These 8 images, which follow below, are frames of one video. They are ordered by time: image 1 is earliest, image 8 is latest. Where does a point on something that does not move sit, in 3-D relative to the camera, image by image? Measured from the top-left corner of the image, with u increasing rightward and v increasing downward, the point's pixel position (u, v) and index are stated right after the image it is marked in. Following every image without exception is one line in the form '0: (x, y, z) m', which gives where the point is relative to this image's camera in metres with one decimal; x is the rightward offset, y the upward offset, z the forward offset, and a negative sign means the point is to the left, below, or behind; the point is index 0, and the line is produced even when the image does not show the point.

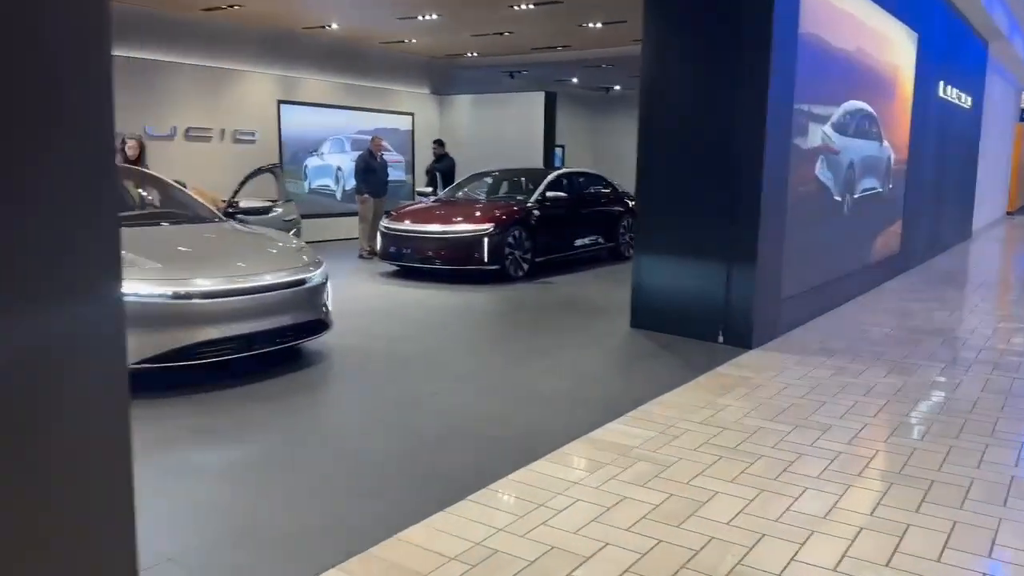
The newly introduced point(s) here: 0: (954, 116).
0: (+6.4, +2.4, +11.5) m
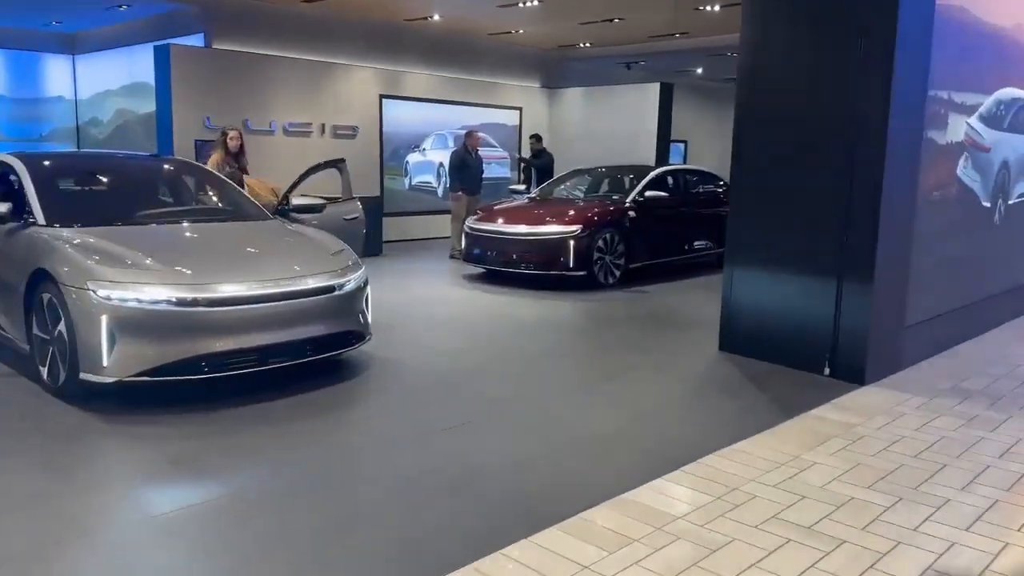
0: (+7.8, +2.2, +9.8) m
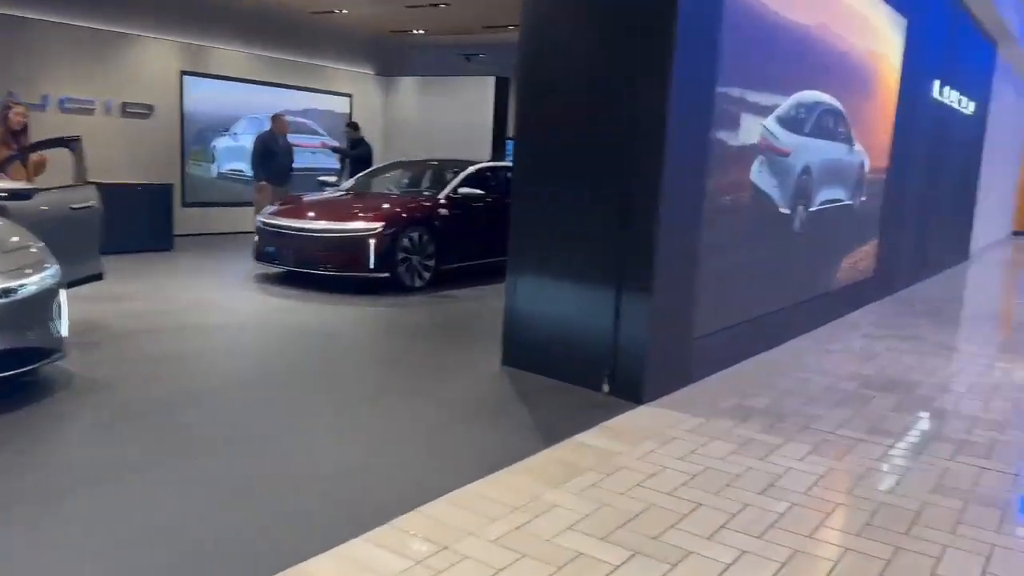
0: (+5.6, +2.1, +10.2) m
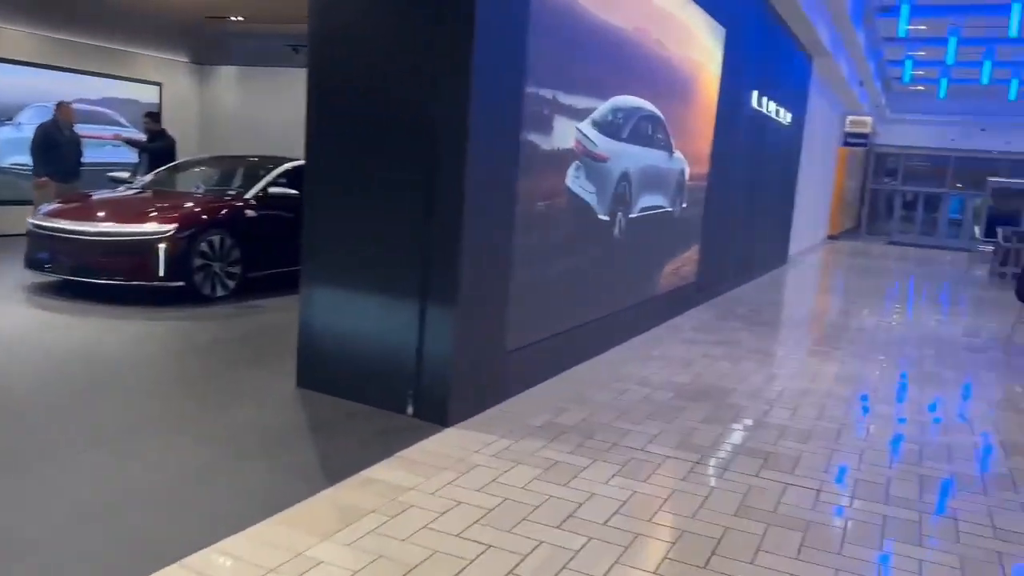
0: (+3.4, +2.1, +10.7) m
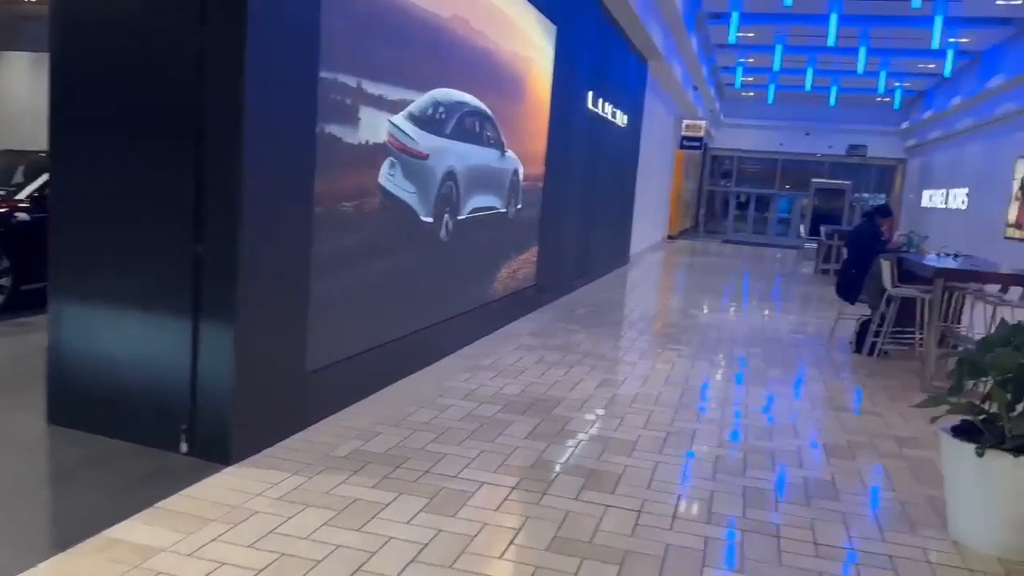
0: (+1.3, +2.1, +10.7) m
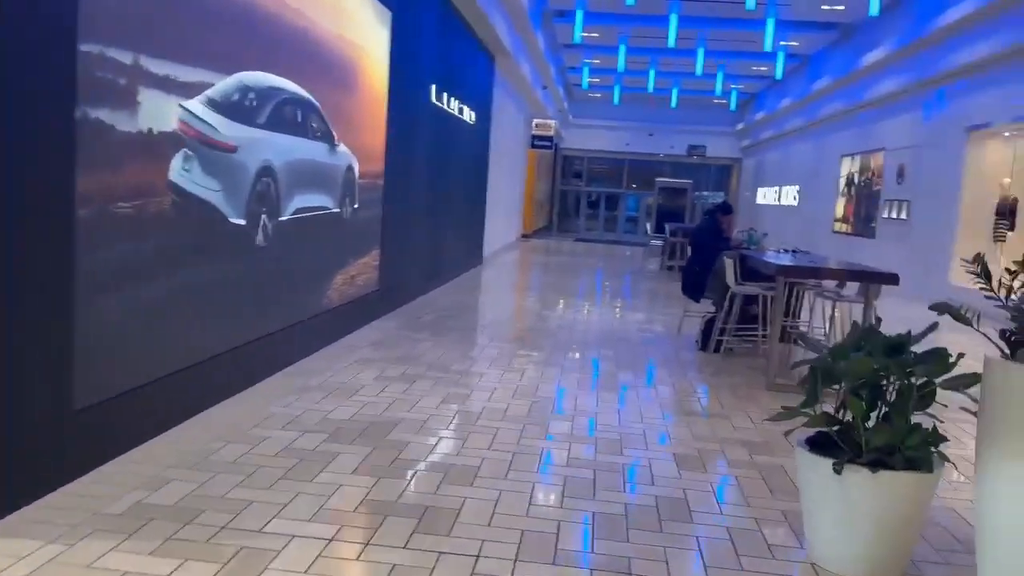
0: (-0.7, +2.0, +10.3) m
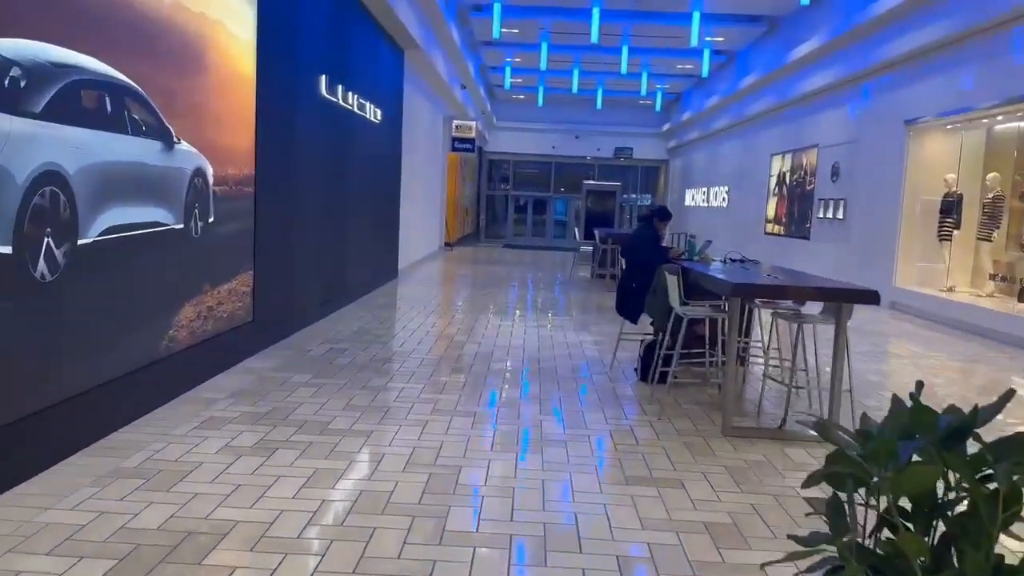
0: (-1.8, +1.8, +9.0) m
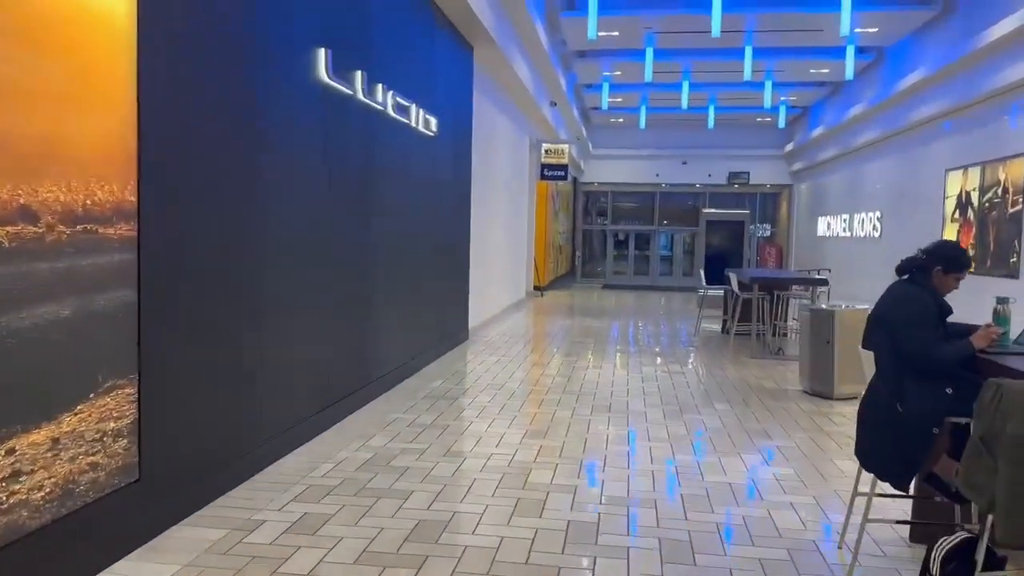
0: (-0.9, +1.1, +6.2) m
